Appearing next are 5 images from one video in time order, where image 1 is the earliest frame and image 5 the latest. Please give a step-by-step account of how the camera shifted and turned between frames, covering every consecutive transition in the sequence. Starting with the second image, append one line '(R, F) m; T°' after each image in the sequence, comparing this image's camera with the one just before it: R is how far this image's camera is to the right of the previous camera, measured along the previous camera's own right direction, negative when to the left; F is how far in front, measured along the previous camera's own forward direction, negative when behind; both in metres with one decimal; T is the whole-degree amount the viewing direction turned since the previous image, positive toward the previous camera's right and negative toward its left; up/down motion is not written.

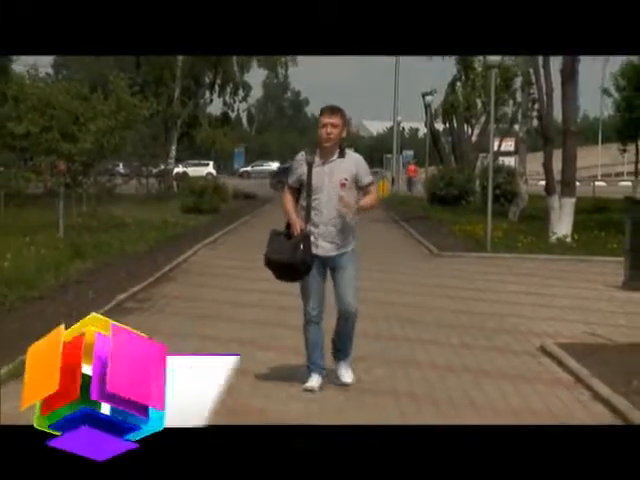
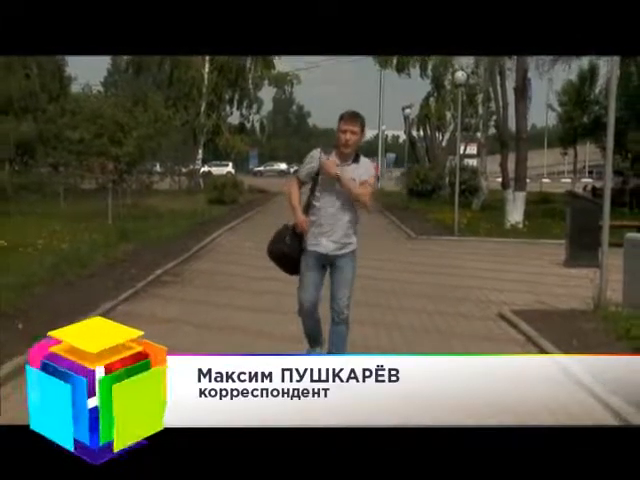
(+0.1, -0.8) m; -2°
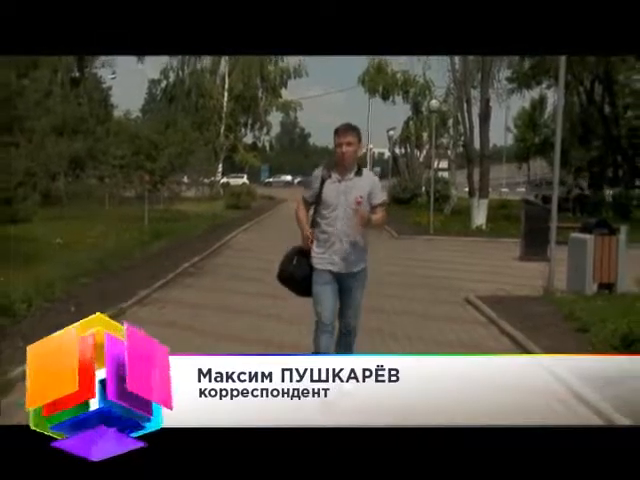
(+0.1, -0.9) m; -1°
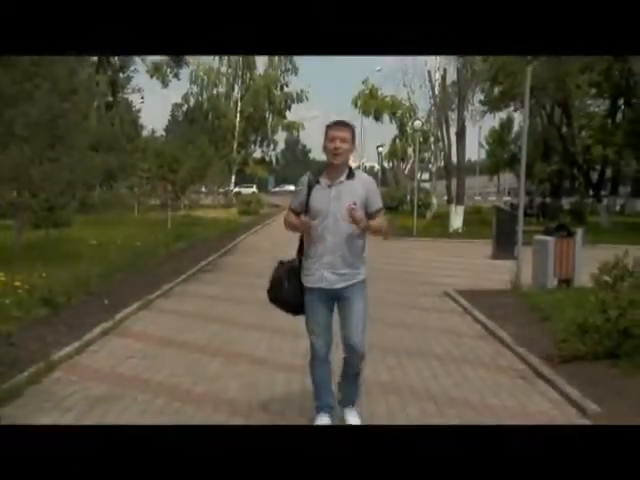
(+0.1, -0.8) m; -1°
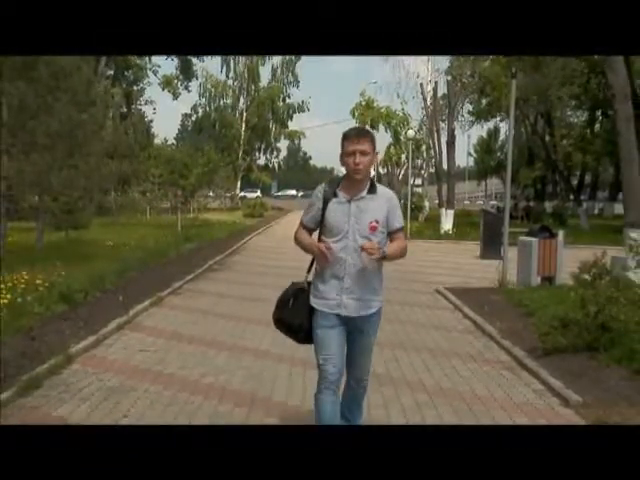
(0.0, -0.4) m; 0°
